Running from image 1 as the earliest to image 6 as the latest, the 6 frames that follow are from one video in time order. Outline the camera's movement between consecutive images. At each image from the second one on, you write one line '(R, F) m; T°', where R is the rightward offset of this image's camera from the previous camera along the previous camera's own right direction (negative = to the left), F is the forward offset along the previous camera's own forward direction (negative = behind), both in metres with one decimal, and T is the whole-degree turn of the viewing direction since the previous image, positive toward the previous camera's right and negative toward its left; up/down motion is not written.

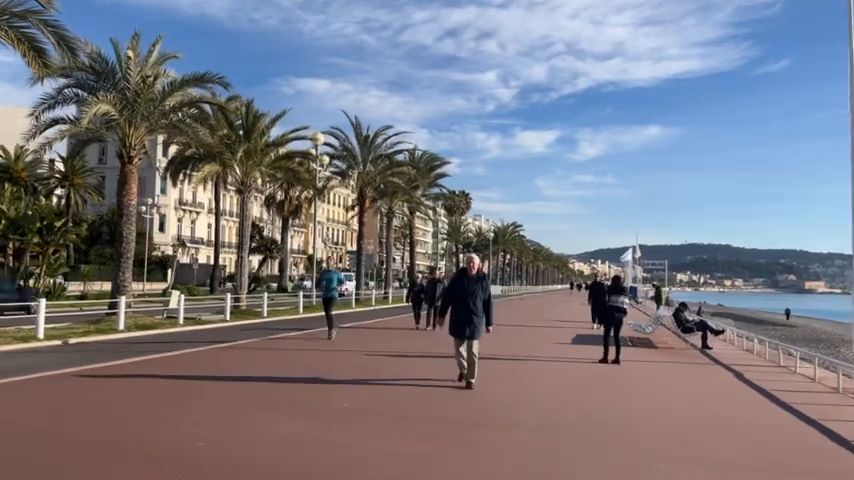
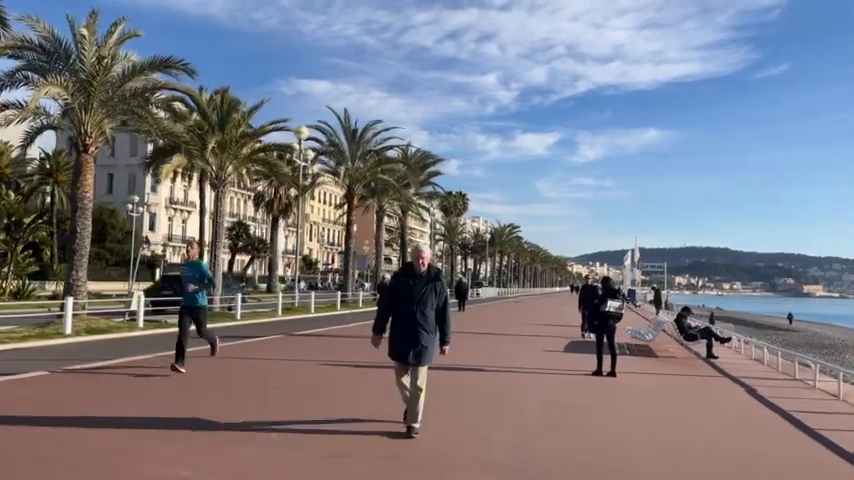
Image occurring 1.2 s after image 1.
(+0.5, +1.7) m; 0°
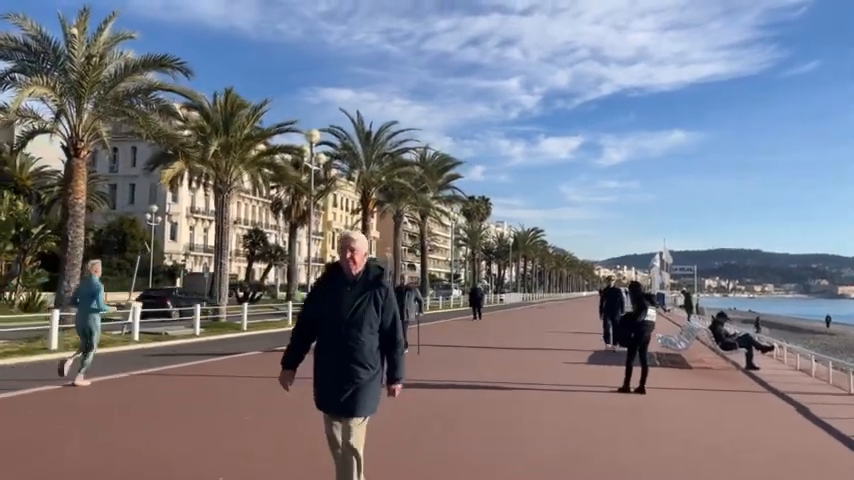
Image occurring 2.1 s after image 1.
(+0.4, +1.3) m; -2°
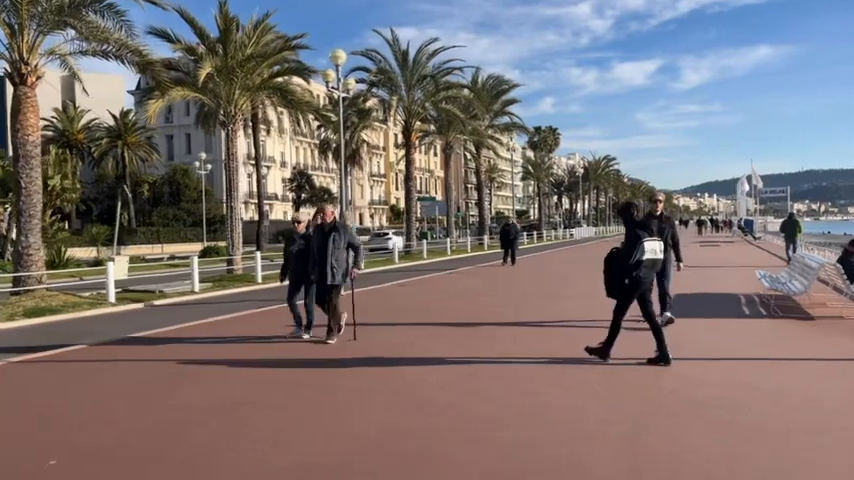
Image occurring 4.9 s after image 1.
(+1.0, +4.0) m; -6°
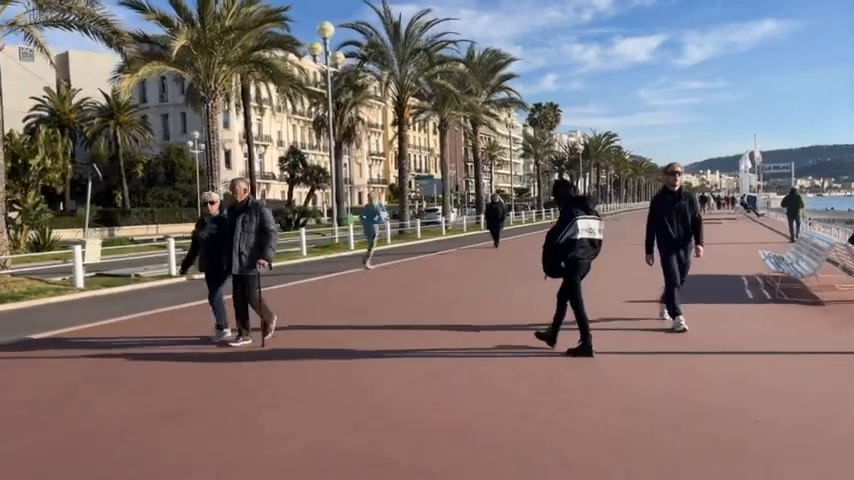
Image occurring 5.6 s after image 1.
(+0.4, +0.8) m; 0°
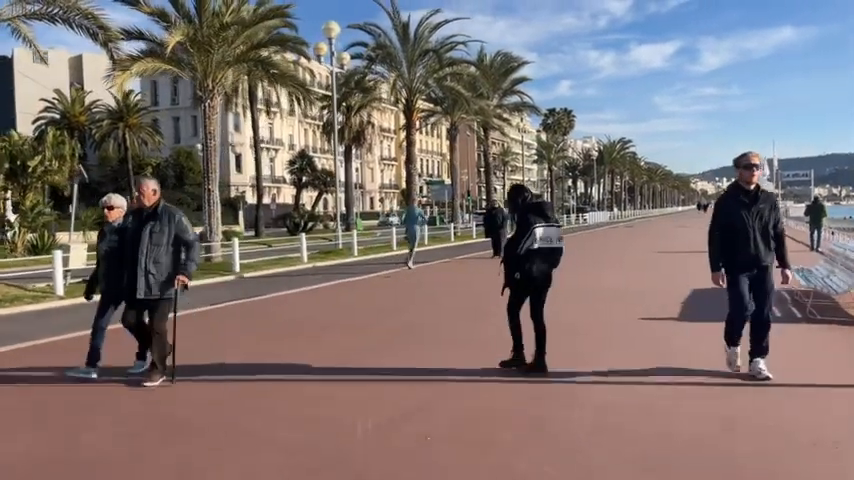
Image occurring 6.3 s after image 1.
(+0.3, +0.9) m; -1°
